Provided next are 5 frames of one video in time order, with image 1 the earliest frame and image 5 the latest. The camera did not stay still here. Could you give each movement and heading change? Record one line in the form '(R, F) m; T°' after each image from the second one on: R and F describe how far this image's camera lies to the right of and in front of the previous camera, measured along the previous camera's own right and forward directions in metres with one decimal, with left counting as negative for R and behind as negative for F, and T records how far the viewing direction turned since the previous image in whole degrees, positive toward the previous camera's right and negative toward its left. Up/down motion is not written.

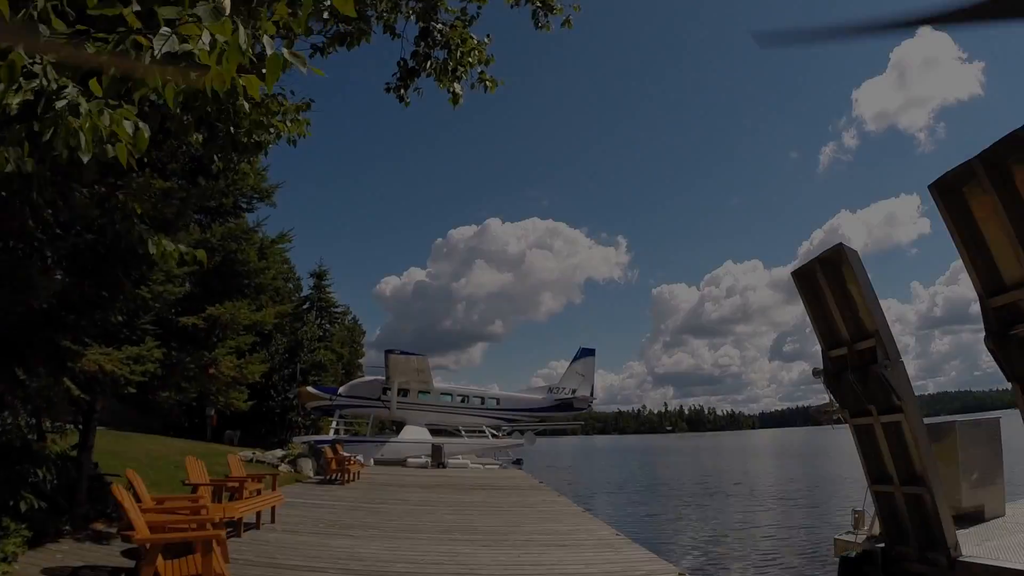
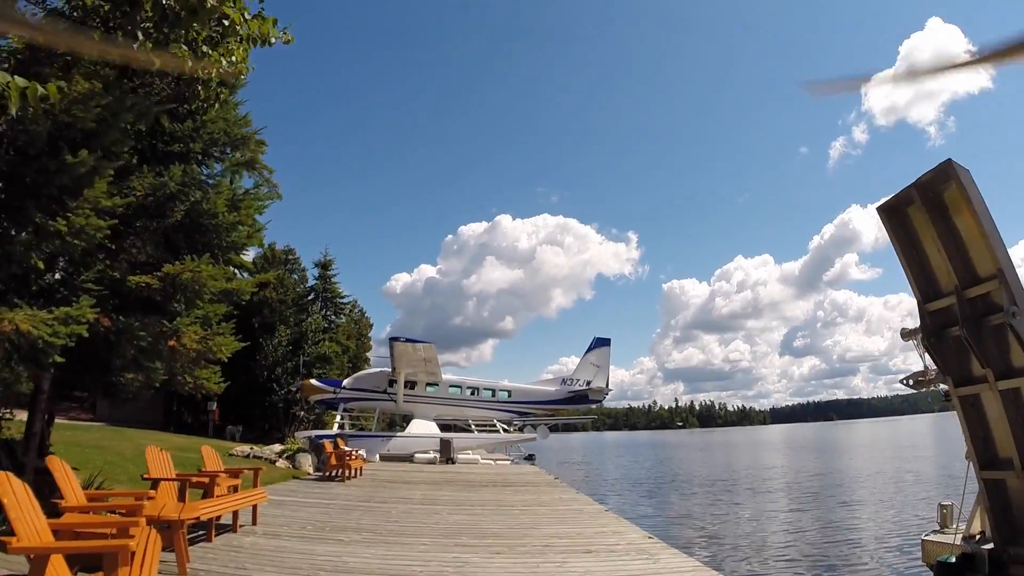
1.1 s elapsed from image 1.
(-0.1, +0.9) m; -1°
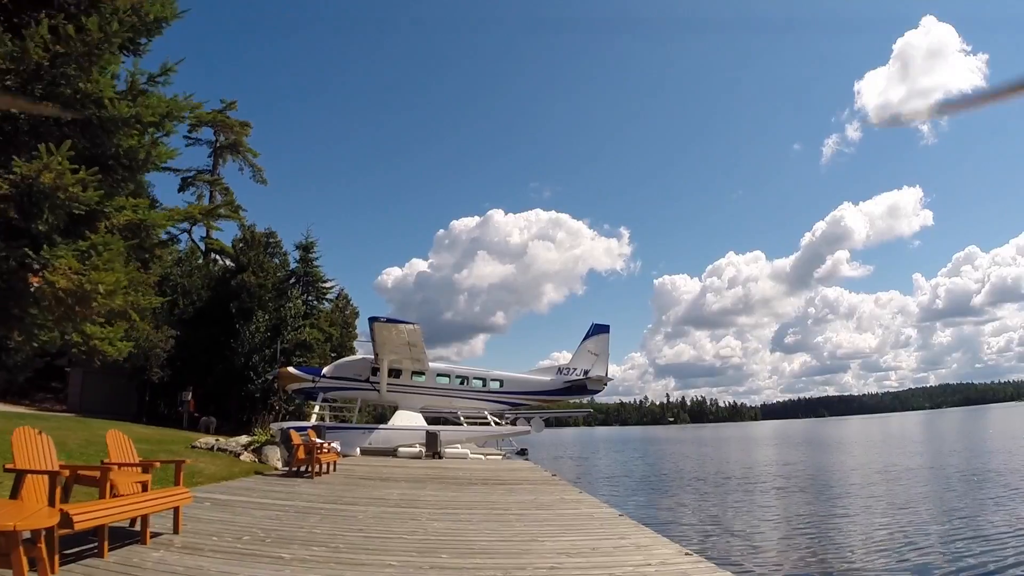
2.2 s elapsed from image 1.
(0.0, +1.2) m; +1°
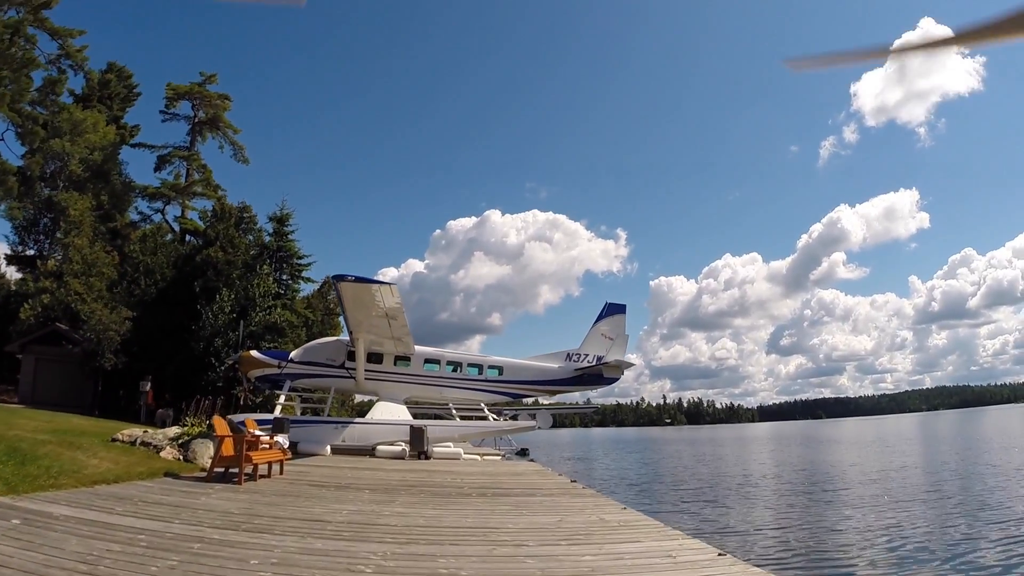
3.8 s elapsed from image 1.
(-0.1, +2.5) m; 0°
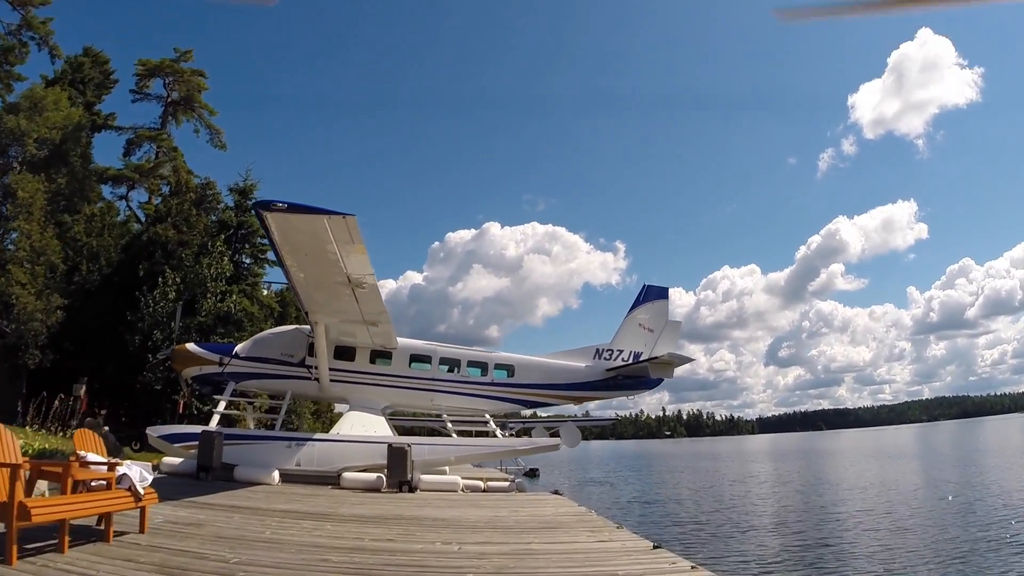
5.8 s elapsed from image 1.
(-0.3, +3.3) m; 0°
